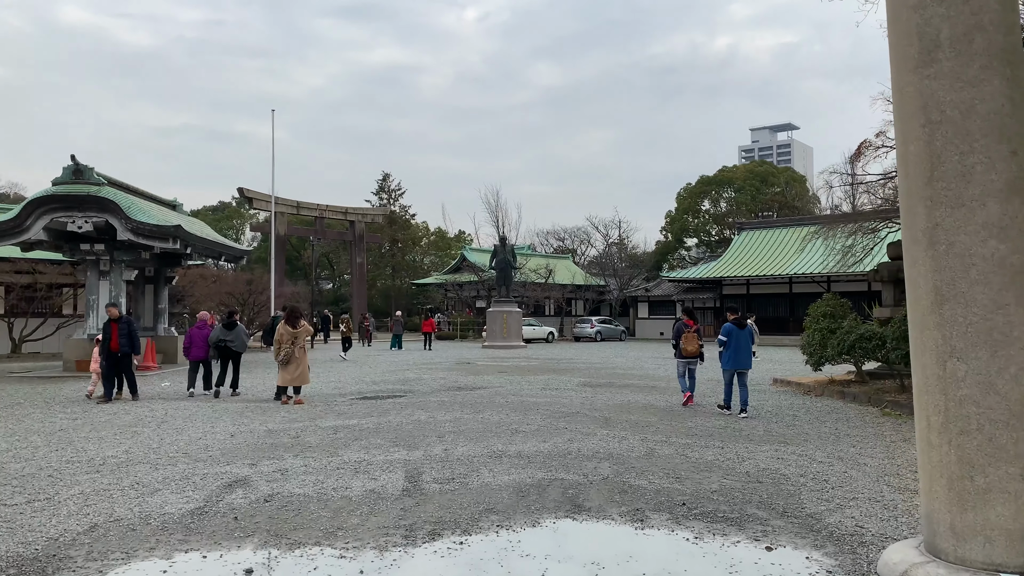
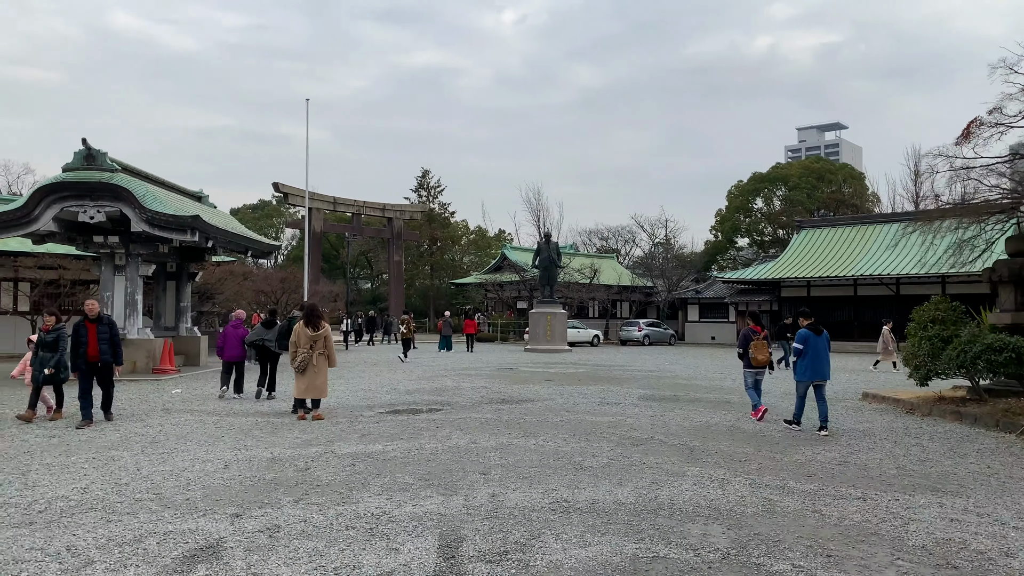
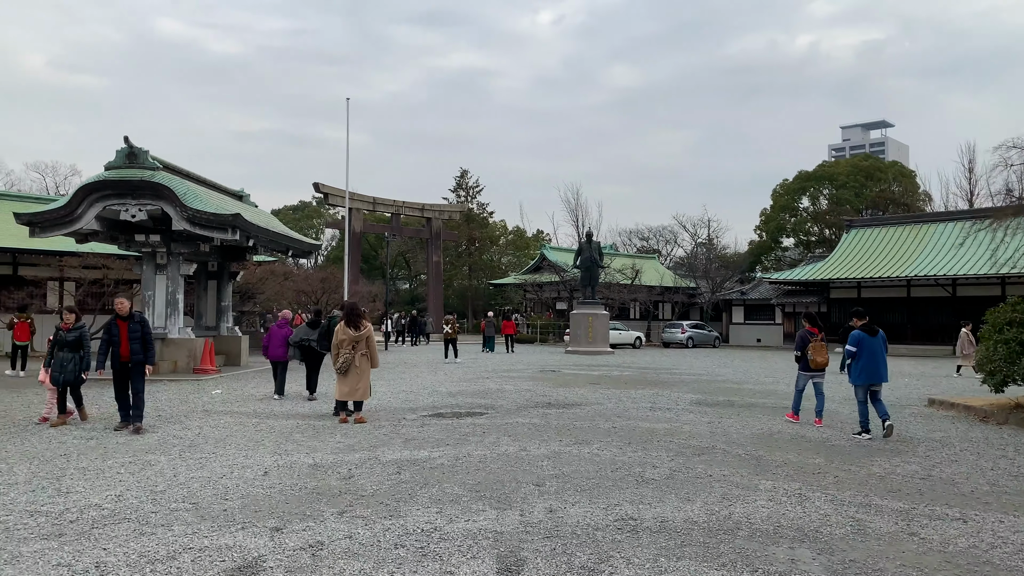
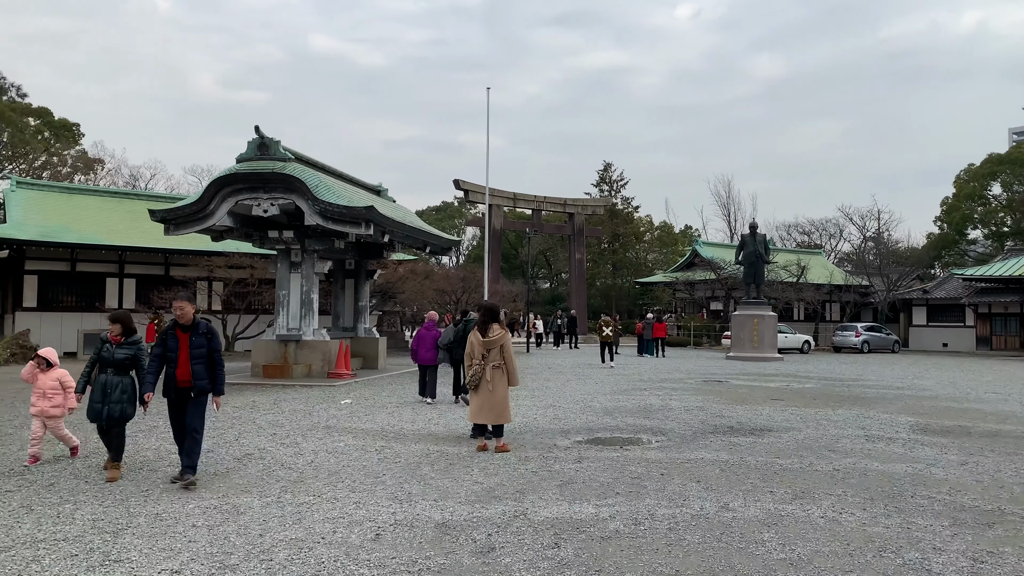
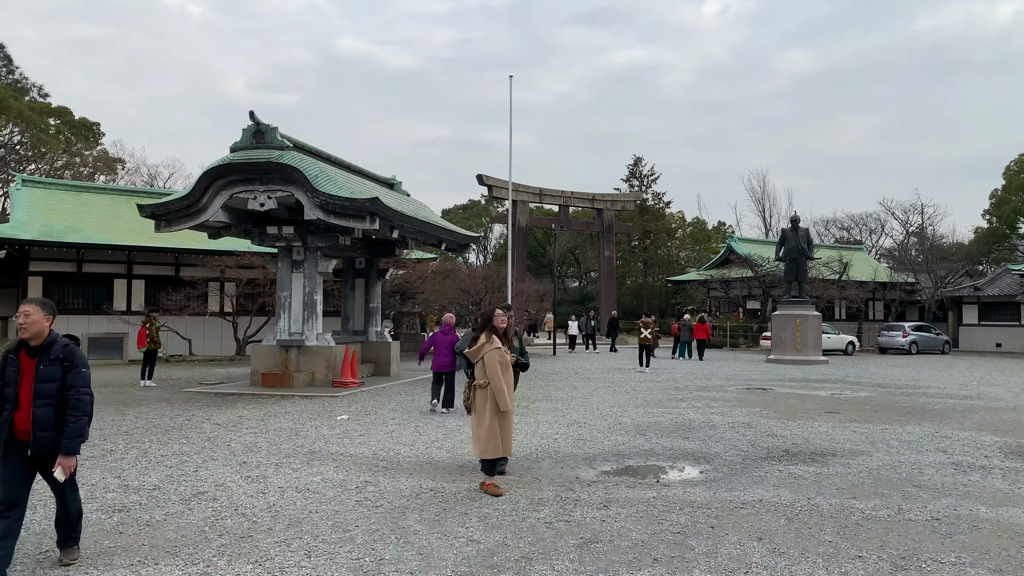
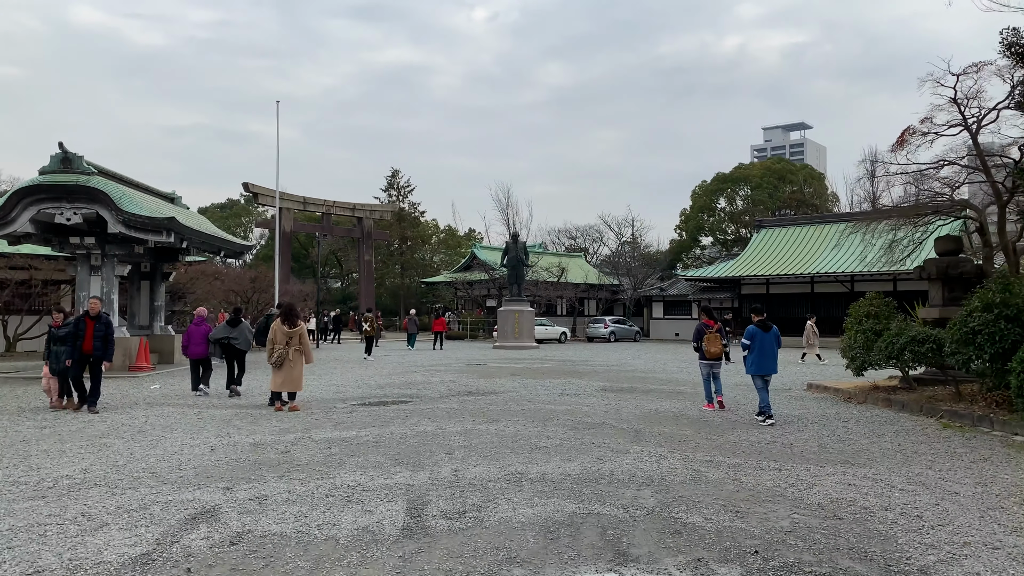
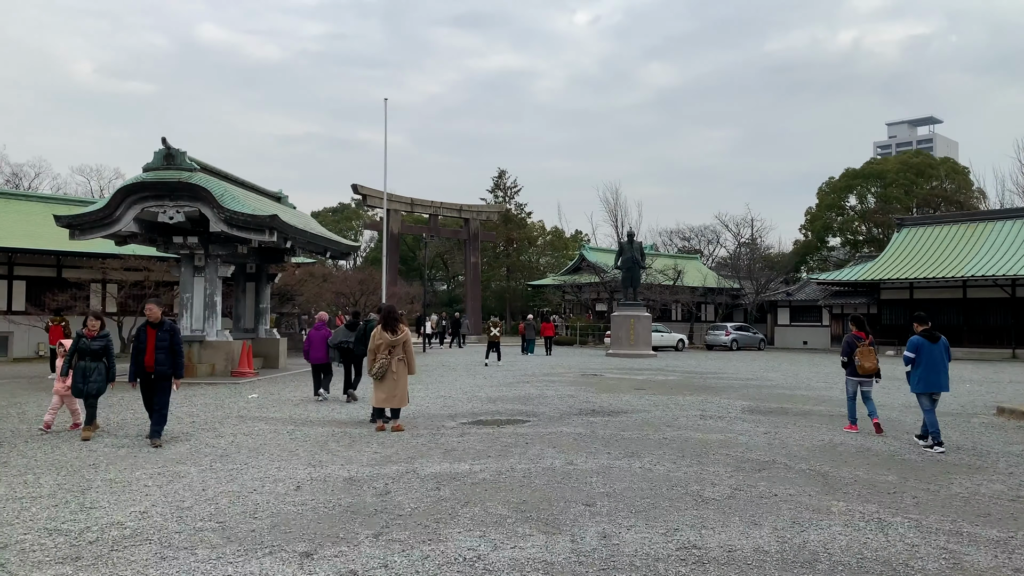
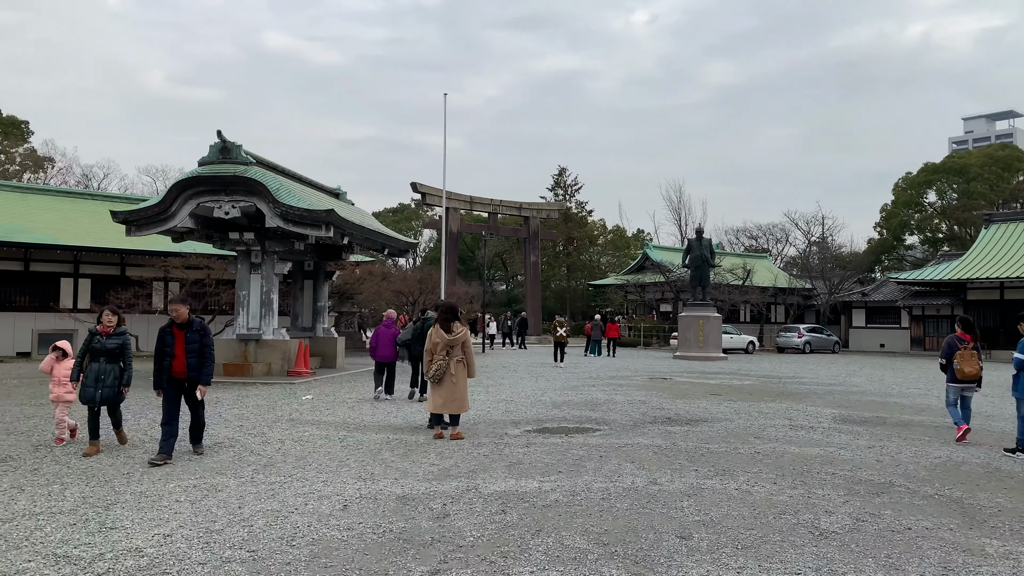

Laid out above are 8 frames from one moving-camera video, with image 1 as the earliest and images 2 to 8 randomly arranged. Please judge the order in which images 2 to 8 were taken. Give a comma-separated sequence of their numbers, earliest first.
6, 2, 3, 7, 8, 4, 5
